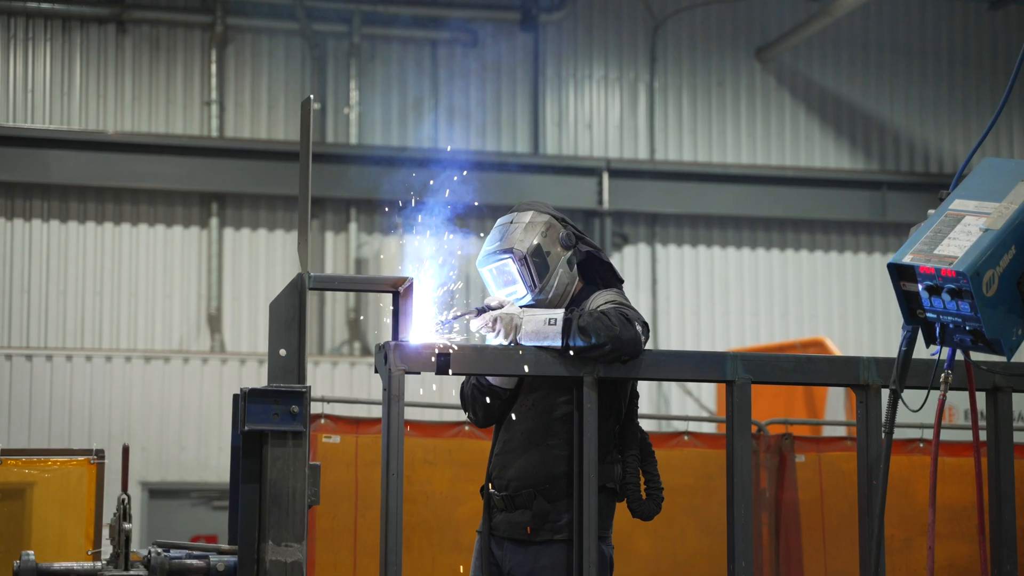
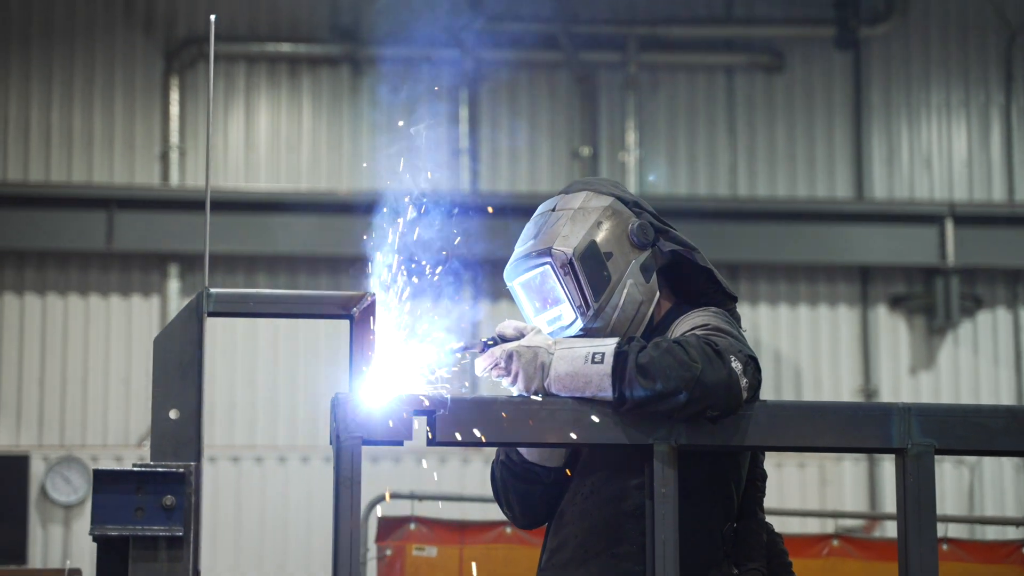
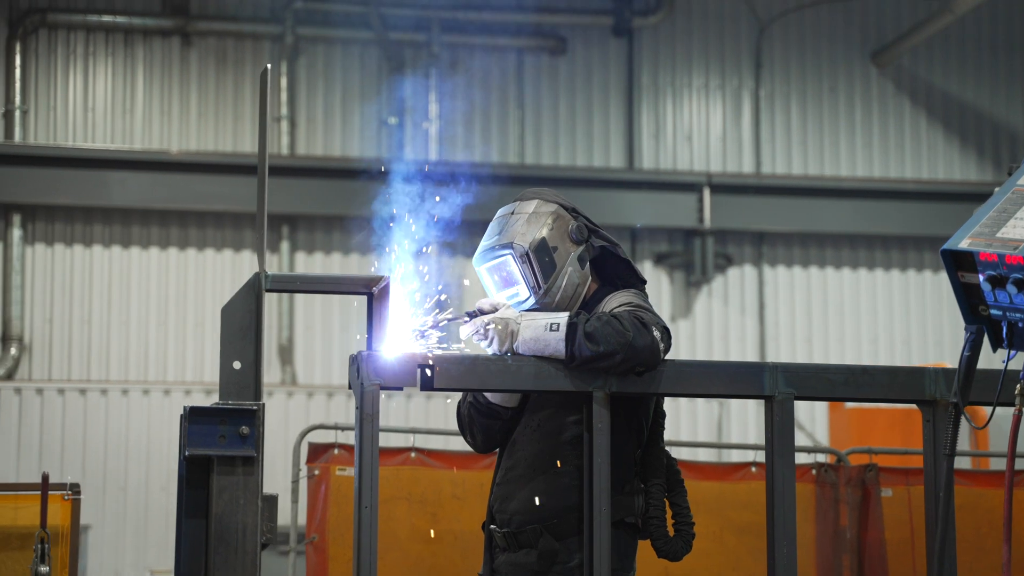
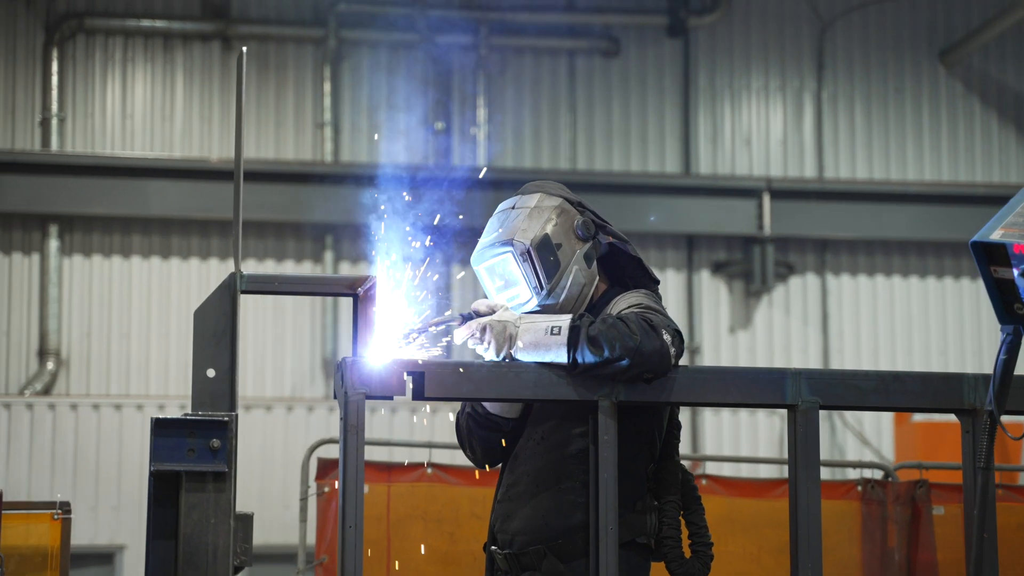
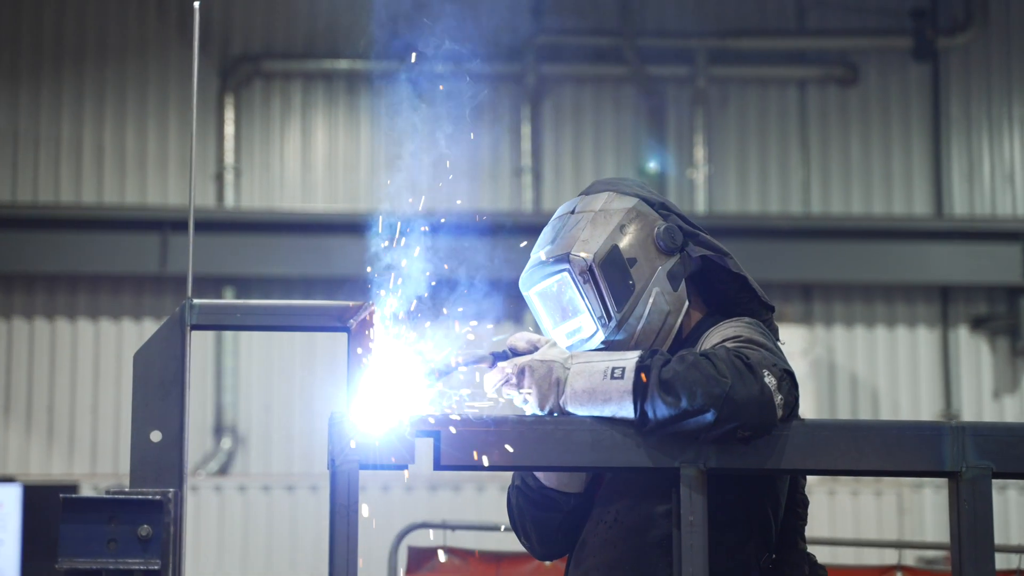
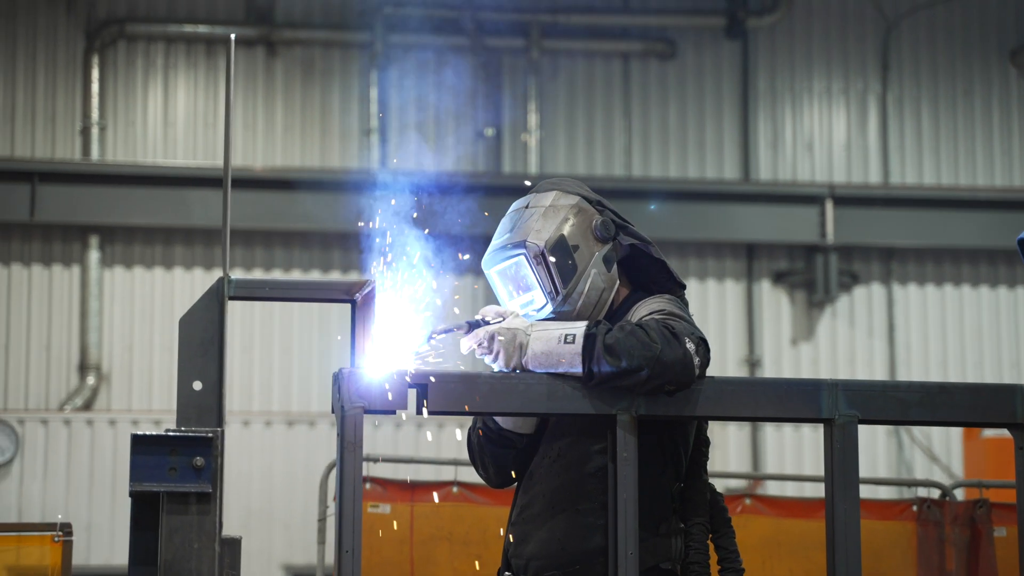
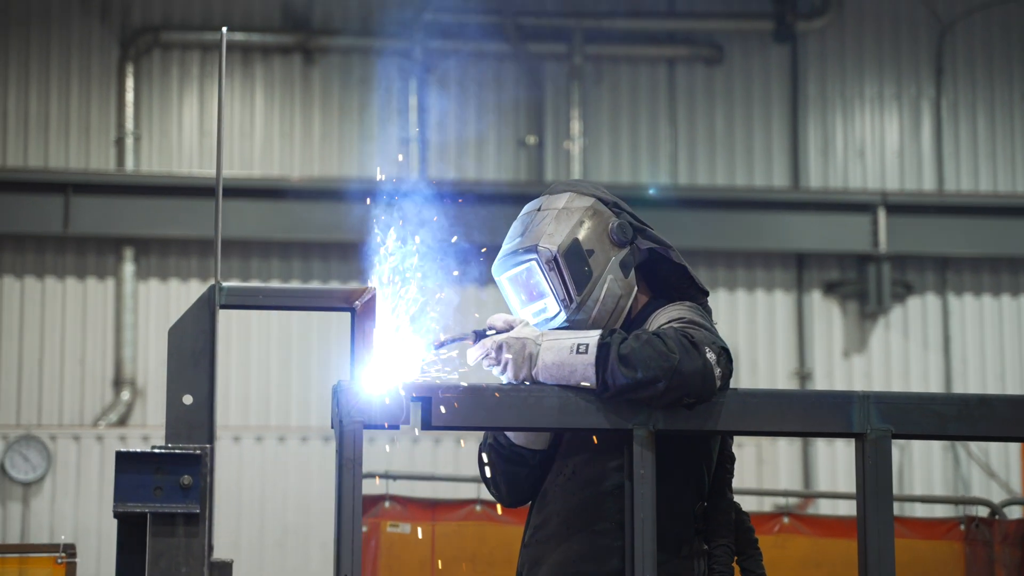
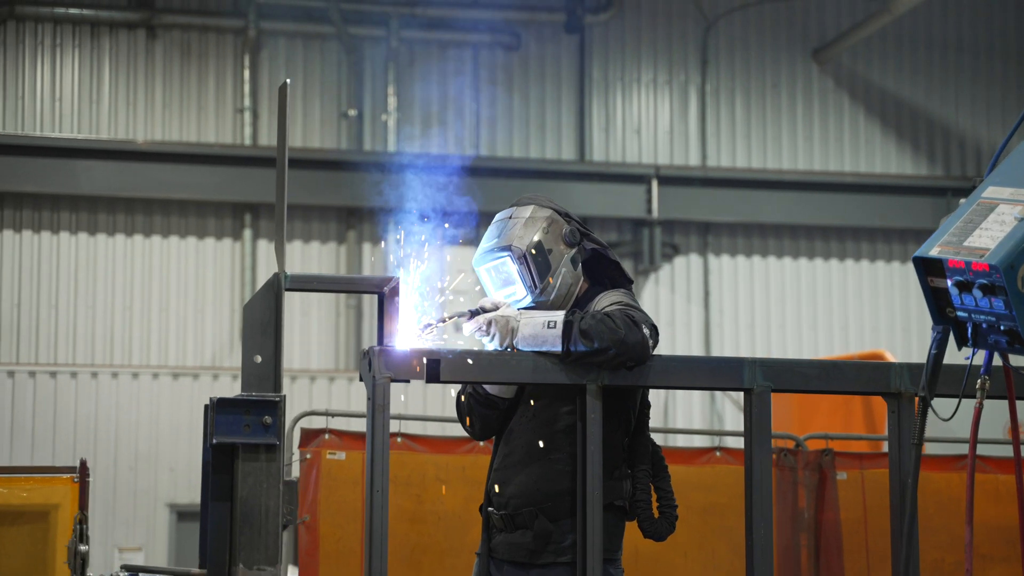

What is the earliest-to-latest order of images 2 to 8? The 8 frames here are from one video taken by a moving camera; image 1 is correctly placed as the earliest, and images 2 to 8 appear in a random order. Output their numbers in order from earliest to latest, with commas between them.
8, 3, 4, 6, 7, 2, 5
